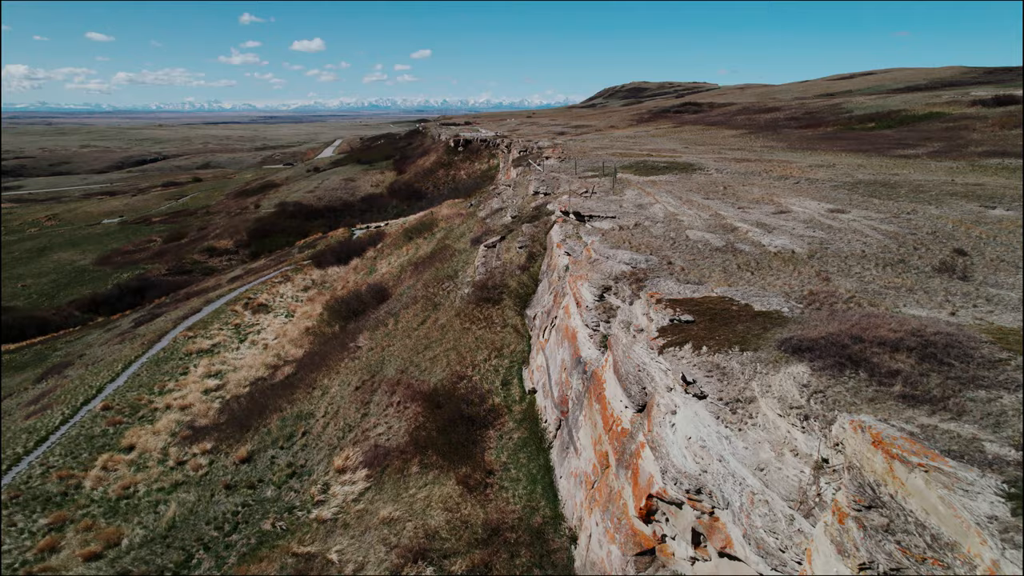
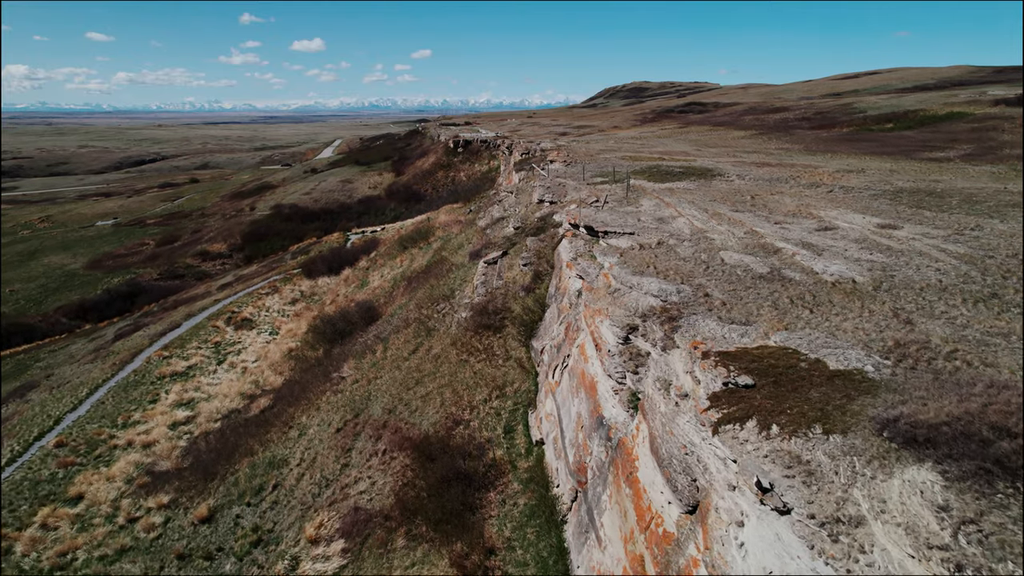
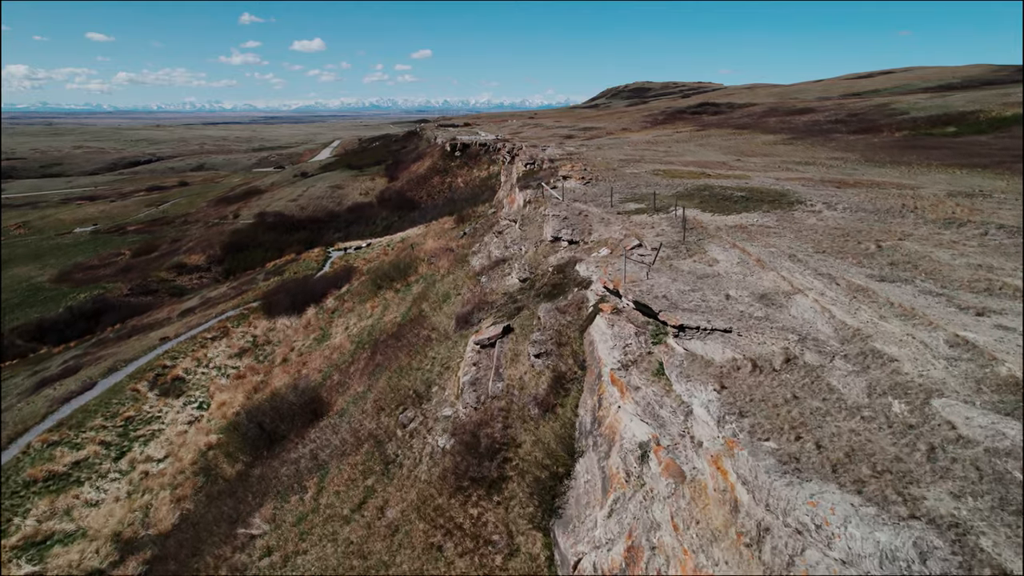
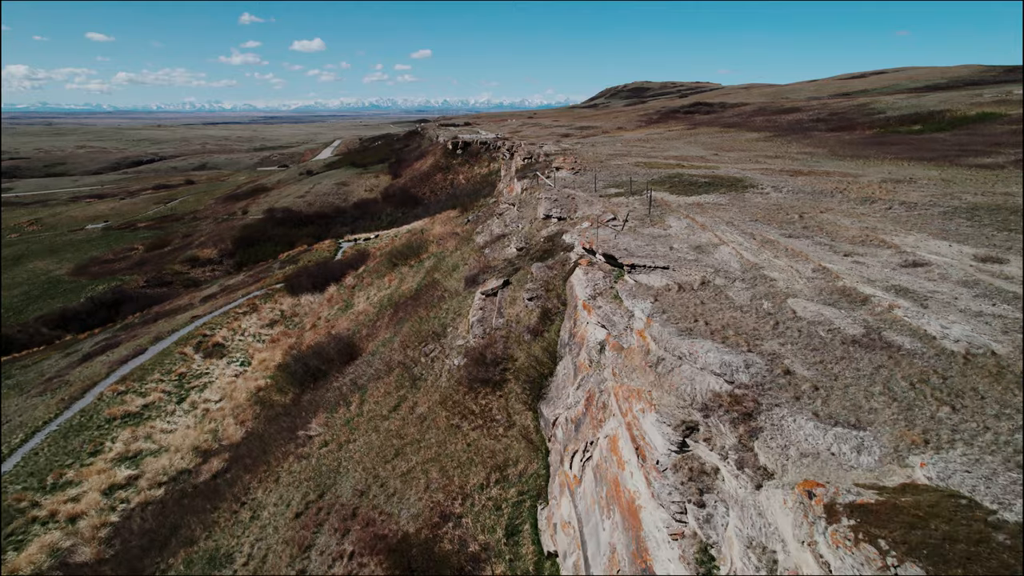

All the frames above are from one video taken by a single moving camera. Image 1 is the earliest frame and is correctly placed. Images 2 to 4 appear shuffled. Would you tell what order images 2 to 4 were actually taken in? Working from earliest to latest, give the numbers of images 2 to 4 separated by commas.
2, 4, 3
